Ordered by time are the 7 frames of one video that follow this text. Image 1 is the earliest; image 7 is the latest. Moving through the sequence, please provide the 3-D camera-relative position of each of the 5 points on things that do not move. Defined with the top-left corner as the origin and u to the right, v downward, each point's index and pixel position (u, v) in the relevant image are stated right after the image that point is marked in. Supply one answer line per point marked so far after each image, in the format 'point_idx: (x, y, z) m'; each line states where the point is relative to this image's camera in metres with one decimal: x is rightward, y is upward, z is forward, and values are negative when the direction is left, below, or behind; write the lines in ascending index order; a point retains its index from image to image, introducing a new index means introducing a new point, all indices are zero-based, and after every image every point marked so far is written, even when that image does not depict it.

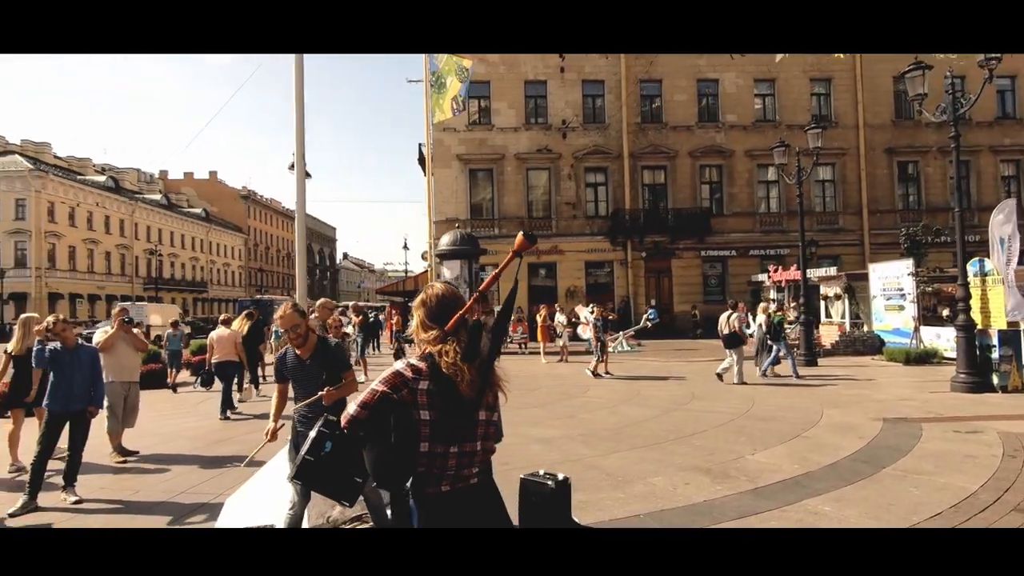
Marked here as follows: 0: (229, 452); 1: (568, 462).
0: (-3.5, -2.0, +7.2) m
1: (+0.6, -1.9, +6.4) m
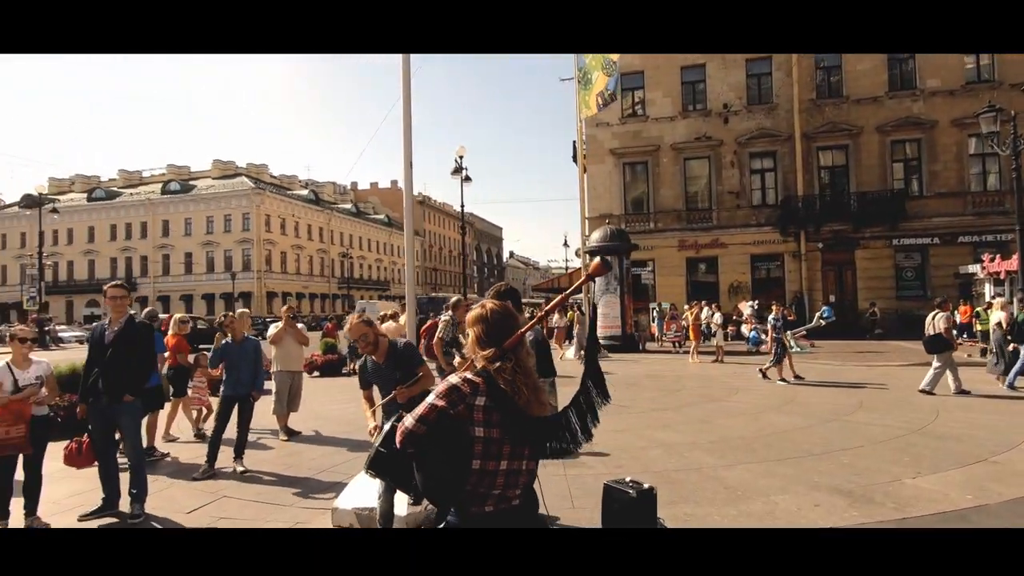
0: (-1.9, -2.0, +7.9) m
1: (+1.8, -1.9, +6.0) m
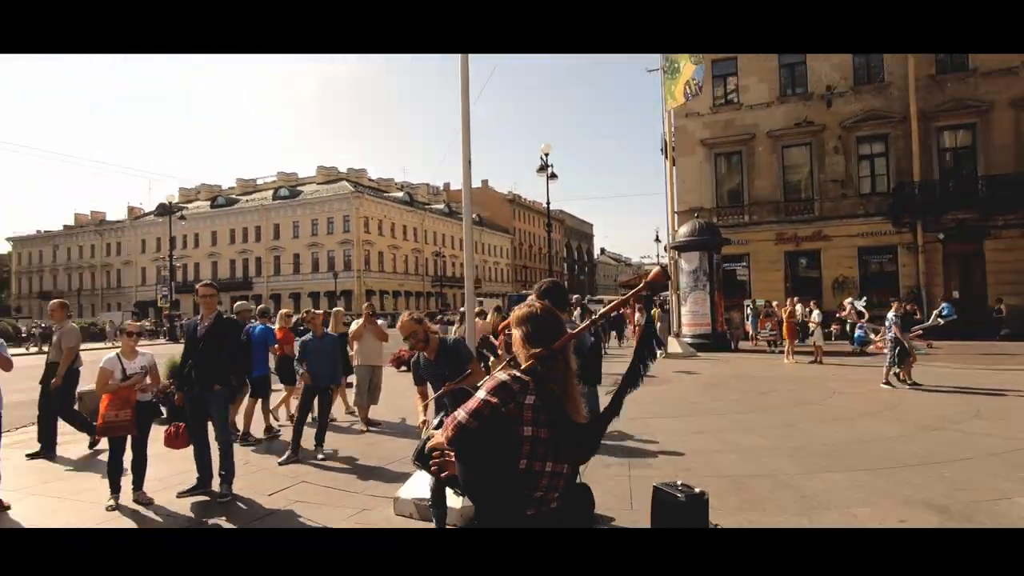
0: (-0.9, -2.0, +8.1) m
1: (+2.4, -1.8, +5.7) m
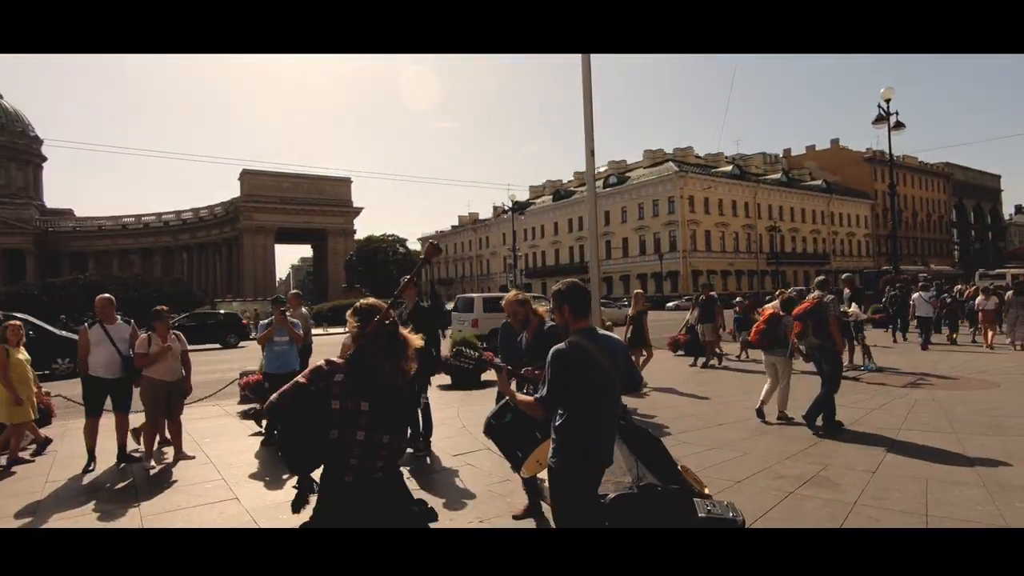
0: (+1.9, -1.8, +8.0) m
1: (+3.4, -1.7, +4.2) m
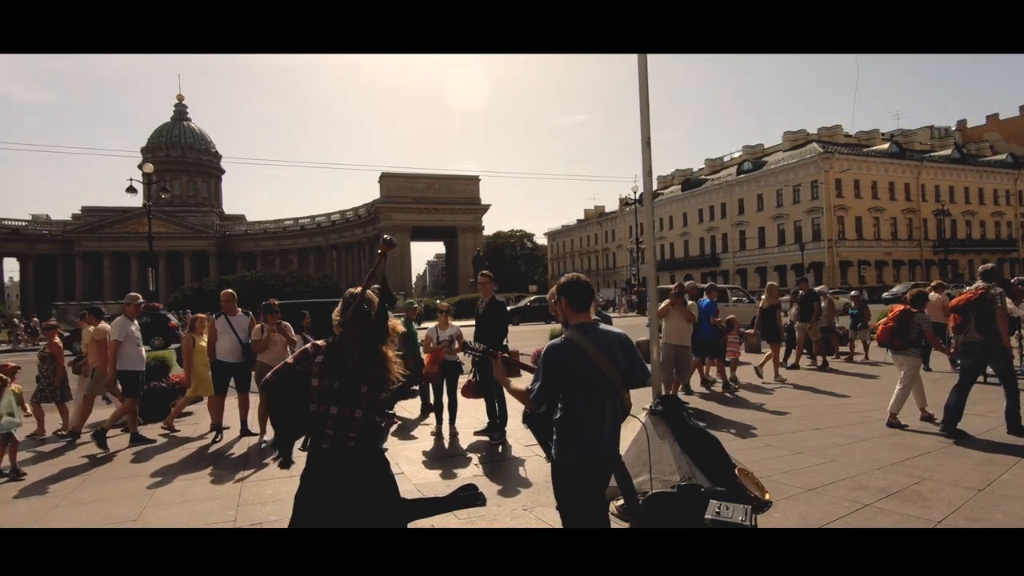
0: (+3.0, -1.7, +7.6) m
1: (+3.6, -1.6, +3.5) m
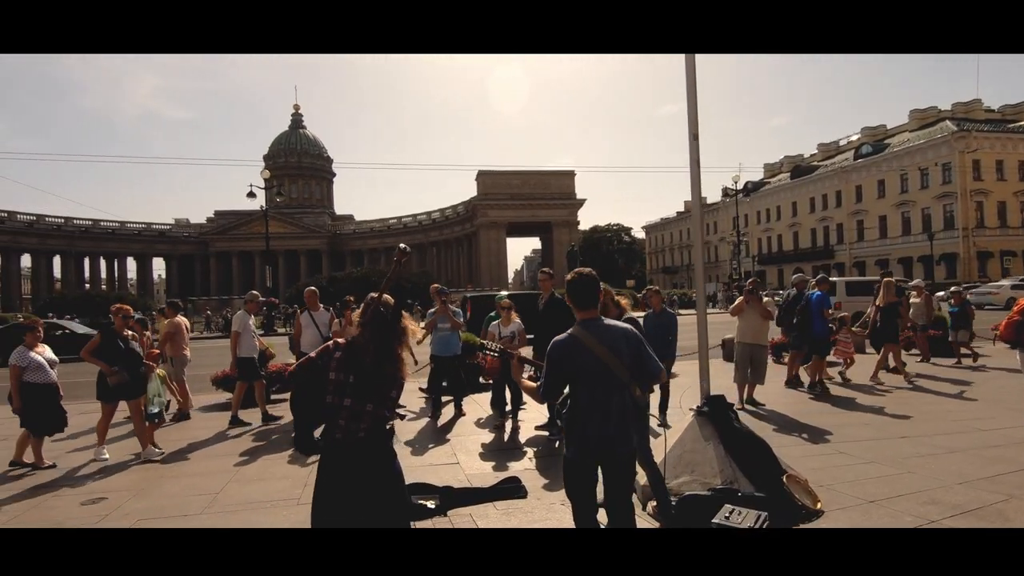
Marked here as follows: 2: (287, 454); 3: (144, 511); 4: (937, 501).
0: (+3.7, -1.7, +7.2) m
1: (+3.7, -1.6, +3.0) m
2: (-2.5, -1.9, +6.6) m
3: (-3.1, -1.9, +4.9) m
4: (+3.3, -1.6, +4.5) m
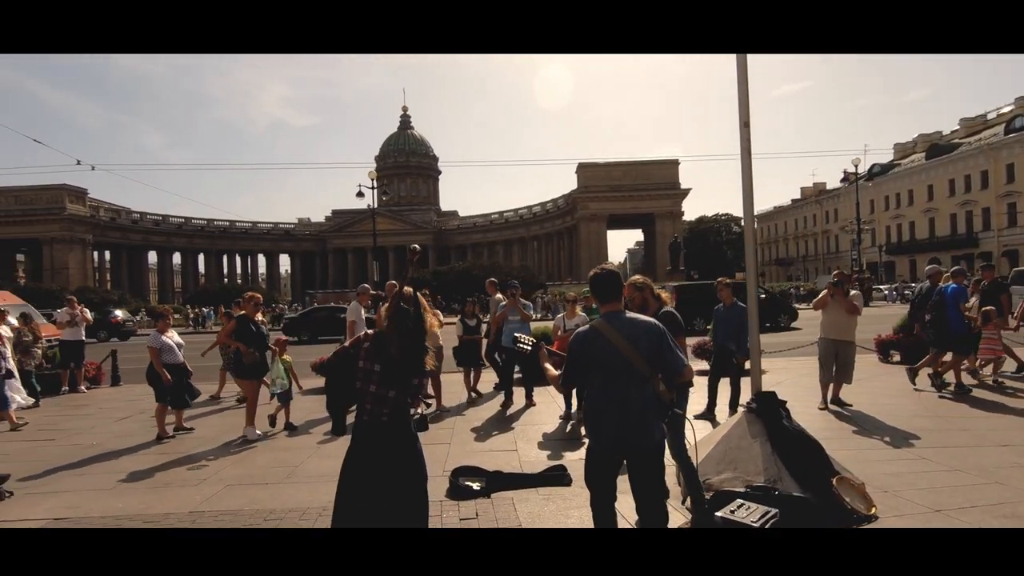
0: (+4.5, -1.6, +6.6) m
1: (+3.7, -1.6, +2.6) m
2: (-1.8, -1.8, +7.2) m
3: (-2.6, -1.8, +5.6) m
4: (+3.5, -1.6, +4.1) m
